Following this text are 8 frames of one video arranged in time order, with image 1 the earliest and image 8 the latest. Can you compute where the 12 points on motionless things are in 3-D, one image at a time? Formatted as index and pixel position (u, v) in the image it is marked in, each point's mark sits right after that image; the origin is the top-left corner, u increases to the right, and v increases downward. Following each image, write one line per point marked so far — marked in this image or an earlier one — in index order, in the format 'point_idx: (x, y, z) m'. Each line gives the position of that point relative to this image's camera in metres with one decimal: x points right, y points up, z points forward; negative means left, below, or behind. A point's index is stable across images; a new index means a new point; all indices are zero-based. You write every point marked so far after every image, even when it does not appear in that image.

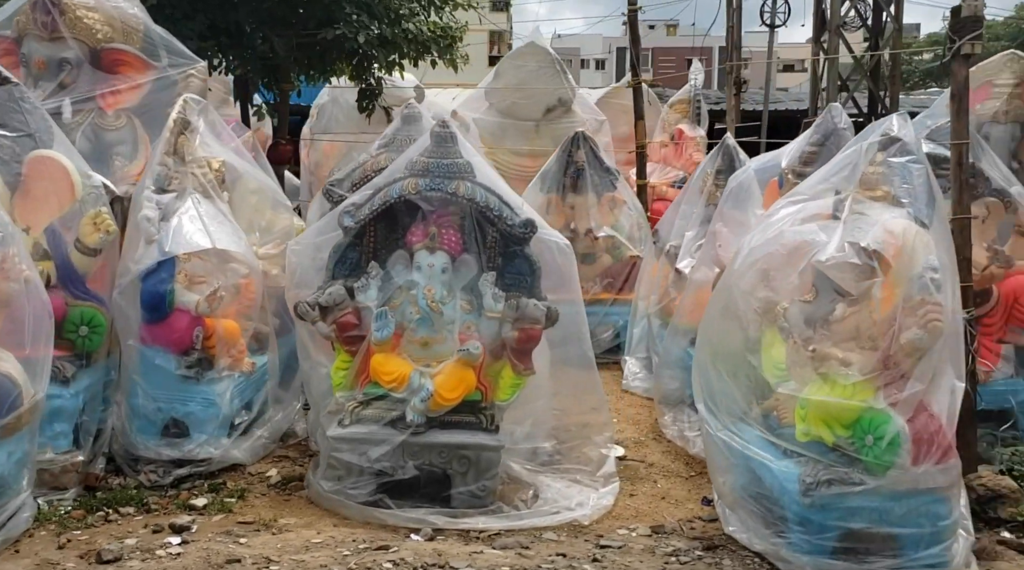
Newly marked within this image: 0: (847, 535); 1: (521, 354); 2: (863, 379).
0: (+1.1, -0.9, +3.8) m
1: (0.0, -0.3, +5.0) m
2: (+1.2, -0.3, +3.8) m
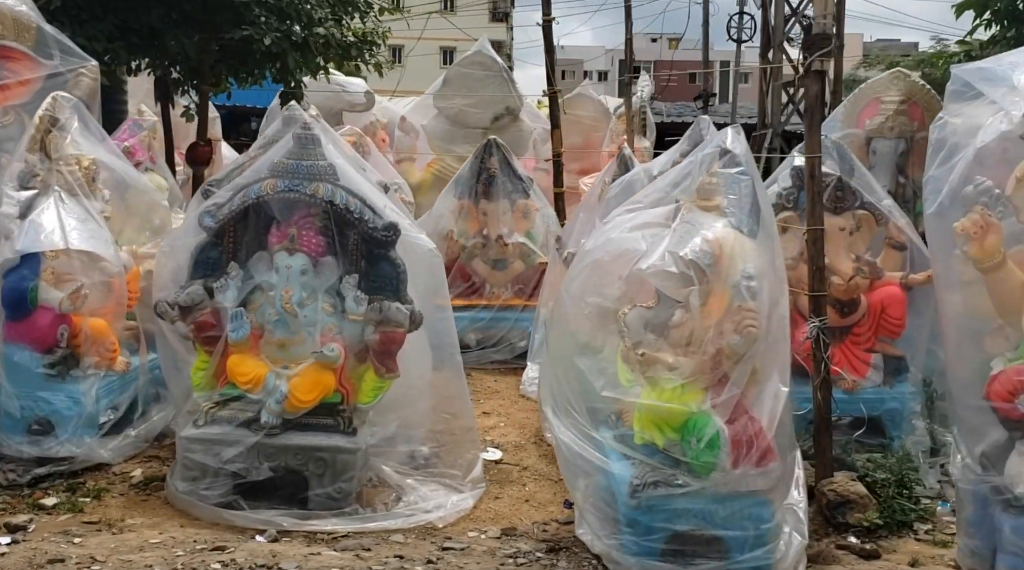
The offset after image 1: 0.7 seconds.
0: (+0.6, -0.9, +3.8) m
1: (-0.6, -0.3, +5.0) m
2: (+0.6, -0.3, +3.9) m
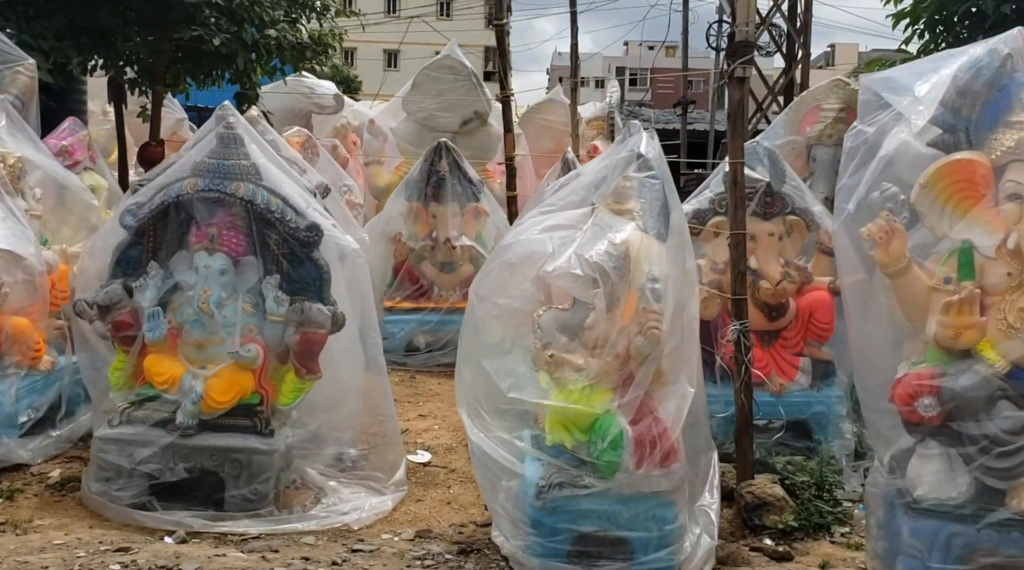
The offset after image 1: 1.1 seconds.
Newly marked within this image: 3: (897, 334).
0: (+0.2, -0.9, +3.8) m
1: (-0.9, -0.3, +5.0) m
2: (+0.3, -0.3, +3.9) m
3: (+1.4, -0.2, +4.1) m
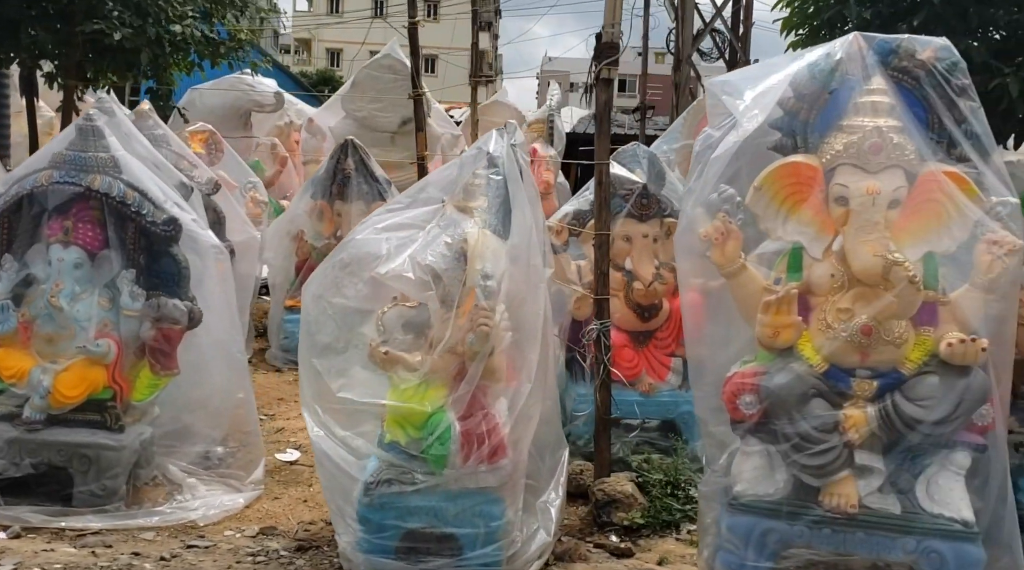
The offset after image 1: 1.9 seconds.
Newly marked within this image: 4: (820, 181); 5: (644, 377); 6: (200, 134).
0: (-0.4, -0.9, +3.8) m
1: (-1.6, -0.3, +4.9) m
2: (-0.3, -0.3, +3.9) m
3: (+0.8, -0.2, +4.1) m
4: (+1.1, +0.4, +4.0) m
5: (+0.7, -0.5, +5.9) m
6: (-2.4, +1.2, +8.6) m
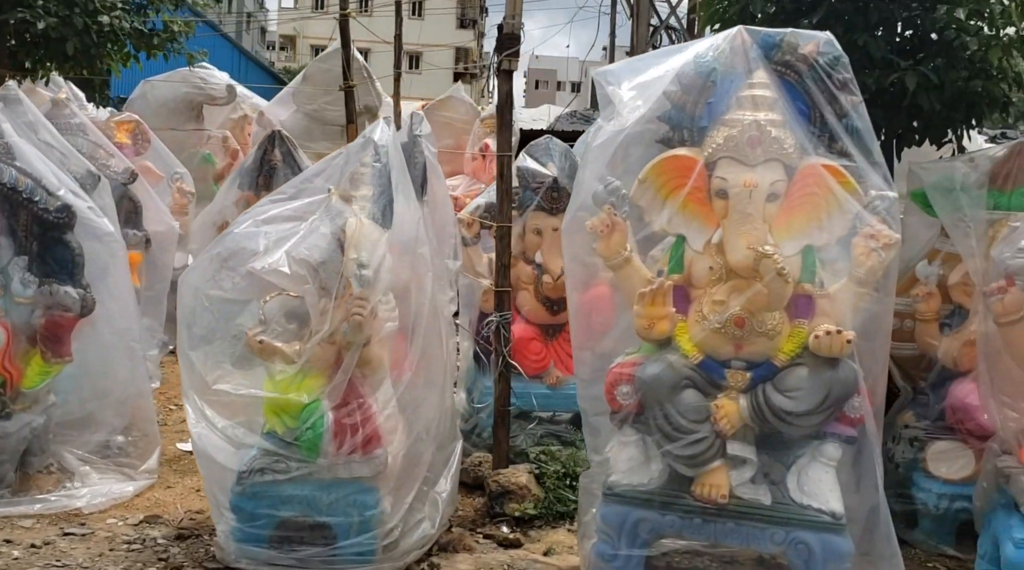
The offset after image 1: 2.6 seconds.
0: (-0.8, -0.8, +3.8) m
1: (-2.0, -0.3, +4.9) m
2: (-0.7, -0.3, +3.9) m
3: (+0.4, -0.2, +4.2) m
4: (+0.7, +0.4, +4.0) m
5: (+0.2, -0.5, +5.9) m
6: (-3.0, +1.3, +8.6) m
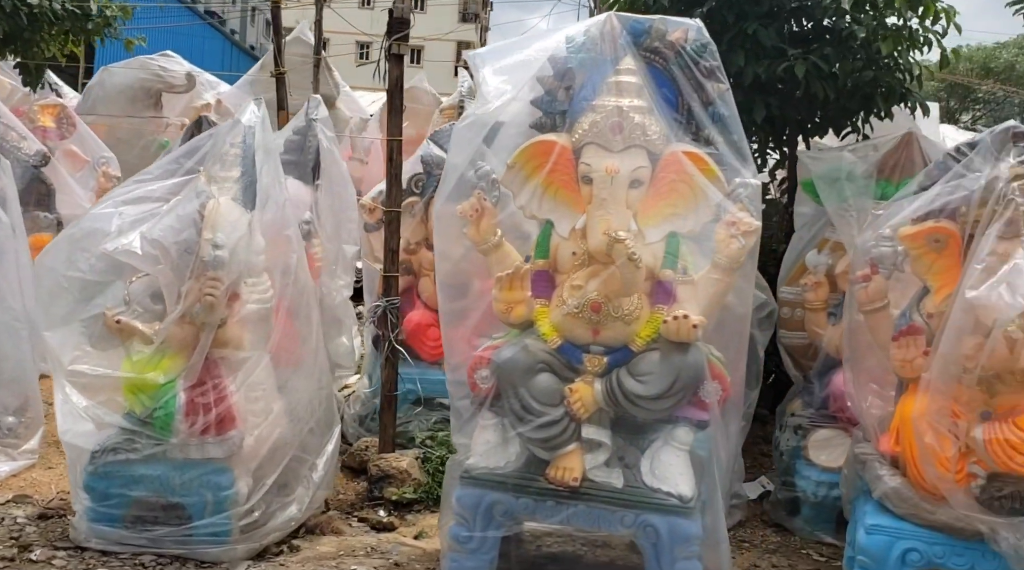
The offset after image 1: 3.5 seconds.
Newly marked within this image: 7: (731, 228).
0: (-1.3, -0.8, +3.8) m
1: (-2.6, -0.2, +4.8) m
2: (-1.2, -0.2, +3.8) m
3: (-0.1, -0.1, +4.2) m
4: (+0.2, +0.5, +4.0) m
5: (-0.3, -0.4, +5.9) m
6: (-3.6, +1.4, +8.5) m
7: (+0.8, +0.2, +3.9) m
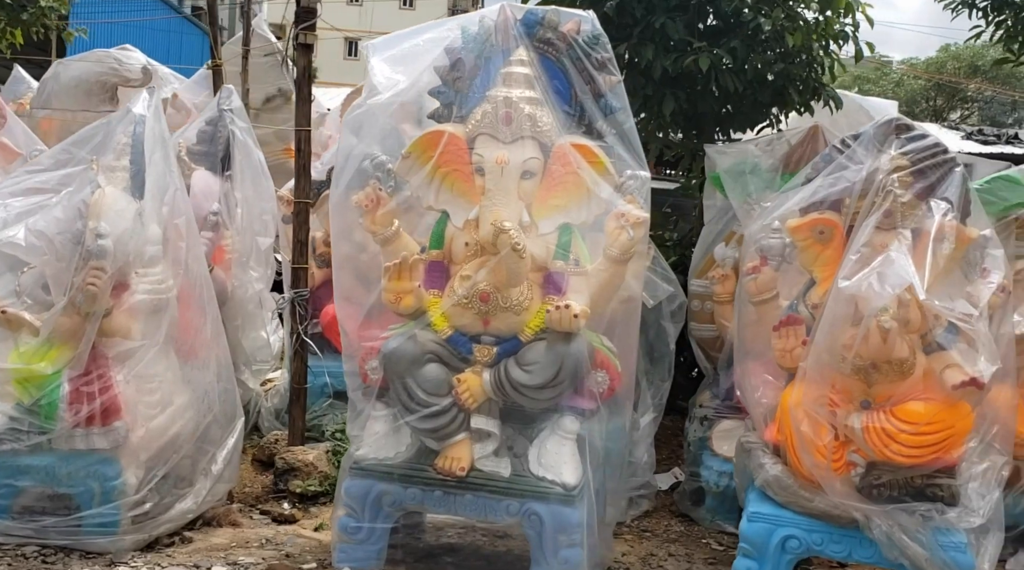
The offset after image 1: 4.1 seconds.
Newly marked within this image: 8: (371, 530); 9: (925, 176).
0: (-1.7, -0.7, +3.8) m
1: (-3.0, -0.1, +4.8) m
2: (-1.6, -0.2, +3.8) m
3: (-0.5, -0.1, +4.2) m
4: (-0.2, +0.5, +4.1) m
5: (-0.8, -0.3, +5.9) m
6: (-4.1, +1.4, +8.4) m
7: (+0.4, +0.2, +4.0) m
8: (-0.5, -0.9, +3.9) m
9: (+1.4, +0.4, +3.7) m
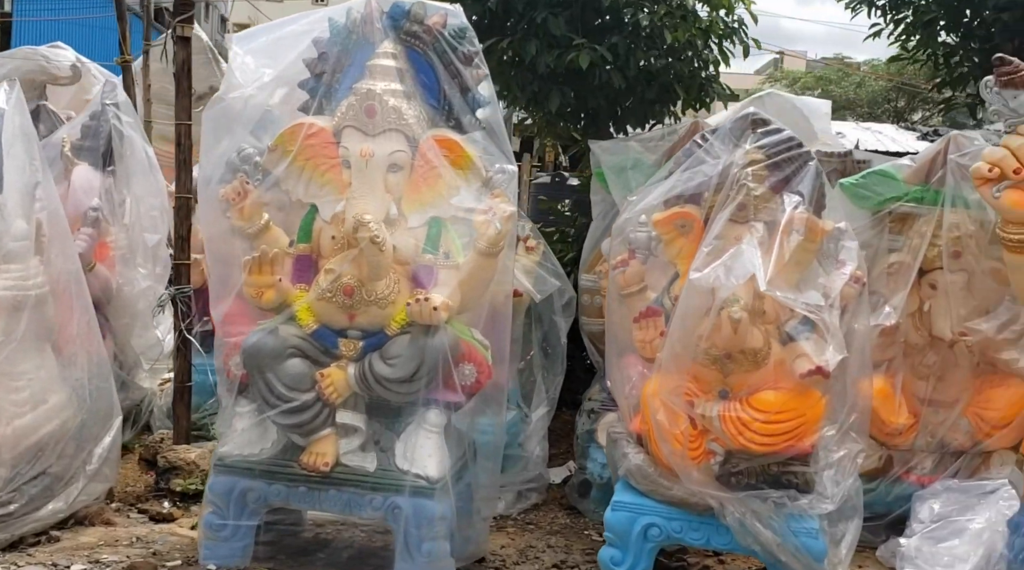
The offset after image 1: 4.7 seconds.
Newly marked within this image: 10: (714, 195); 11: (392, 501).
0: (-2.2, -0.7, +3.7) m
1: (-3.5, -0.1, +4.6) m
2: (-2.1, -0.2, +3.7) m
3: (-1.0, 0.0, +4.2) m
4: (-0.7, +0.5, +4.0) m
5: (-1.3, -0.3, +5.9) m
6: (-4.7, +1.4, +8.2) m
7: (-0.1, +0.3, +4.0) m
8: (-1.0, -0.8, +3.9) m
9: (+0.9, +0.4, +3.8) m
10: (+0.7, +0.3, +3.8) m
11: (-0.4, -0.7, +3.8) m
